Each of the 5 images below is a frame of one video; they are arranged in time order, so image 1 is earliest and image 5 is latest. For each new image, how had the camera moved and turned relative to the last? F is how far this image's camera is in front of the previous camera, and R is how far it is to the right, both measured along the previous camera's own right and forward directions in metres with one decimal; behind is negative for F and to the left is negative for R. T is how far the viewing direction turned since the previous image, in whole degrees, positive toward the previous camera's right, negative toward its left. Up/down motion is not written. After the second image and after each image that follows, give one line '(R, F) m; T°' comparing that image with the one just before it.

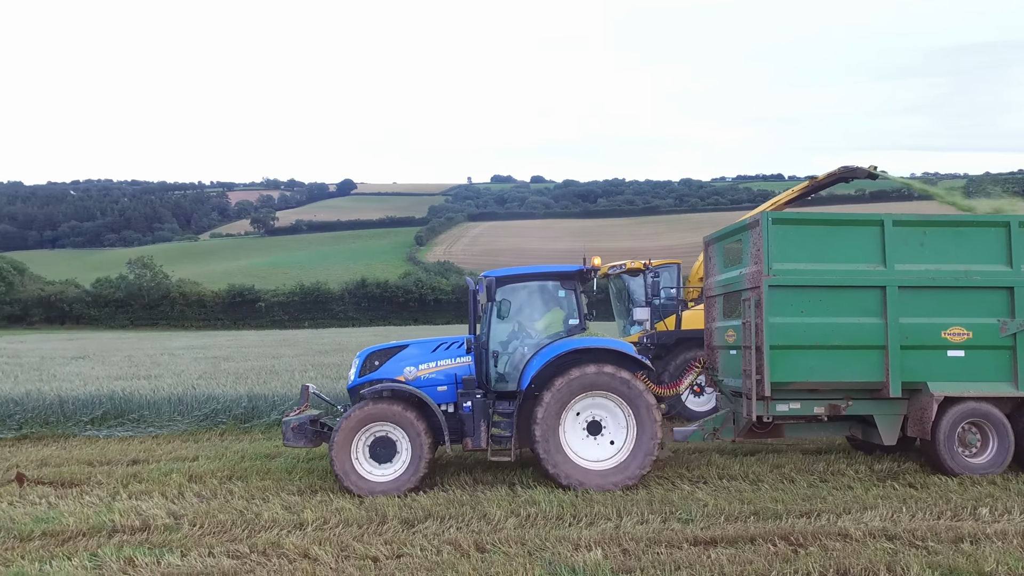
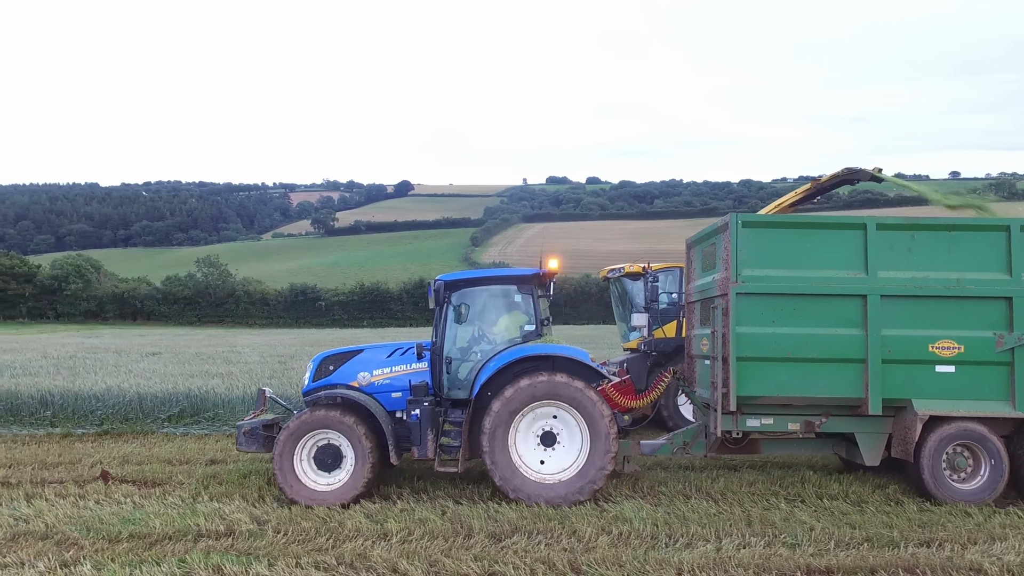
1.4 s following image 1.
(-0.2, +0.2) m; -4°
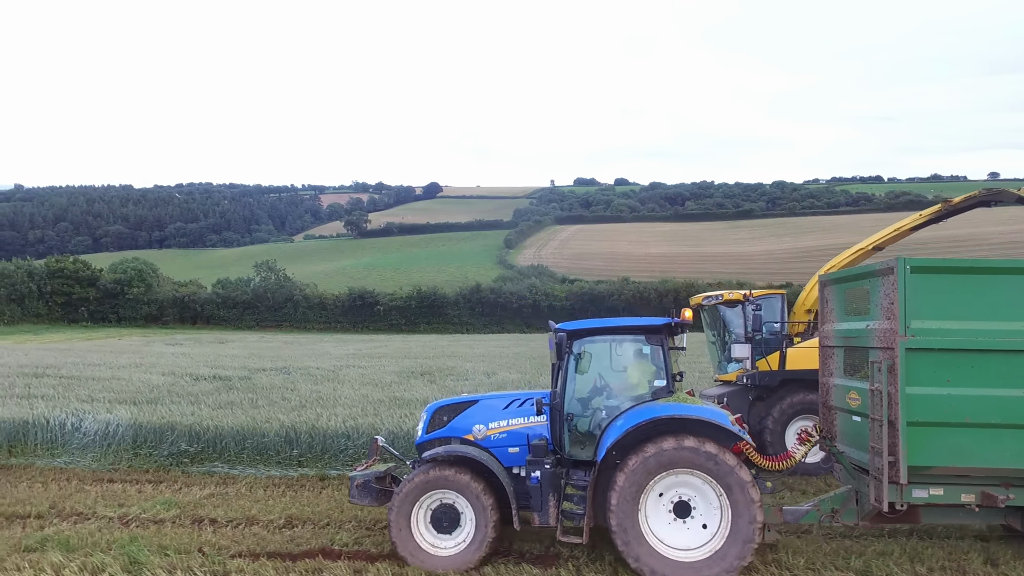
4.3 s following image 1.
(-2.5, +0.6) m; -2°
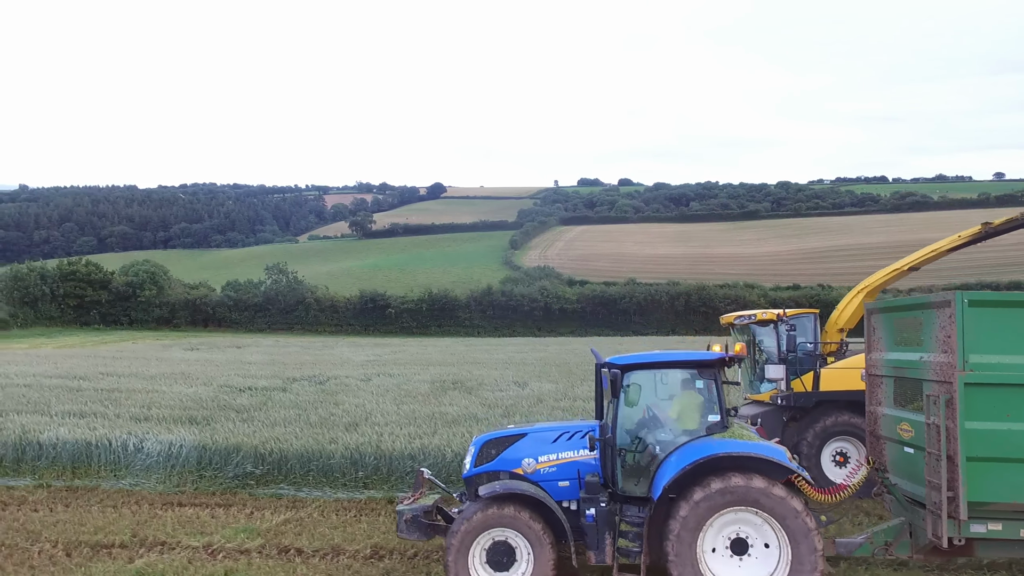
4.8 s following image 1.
(-0.6, +0.1) m; 0°
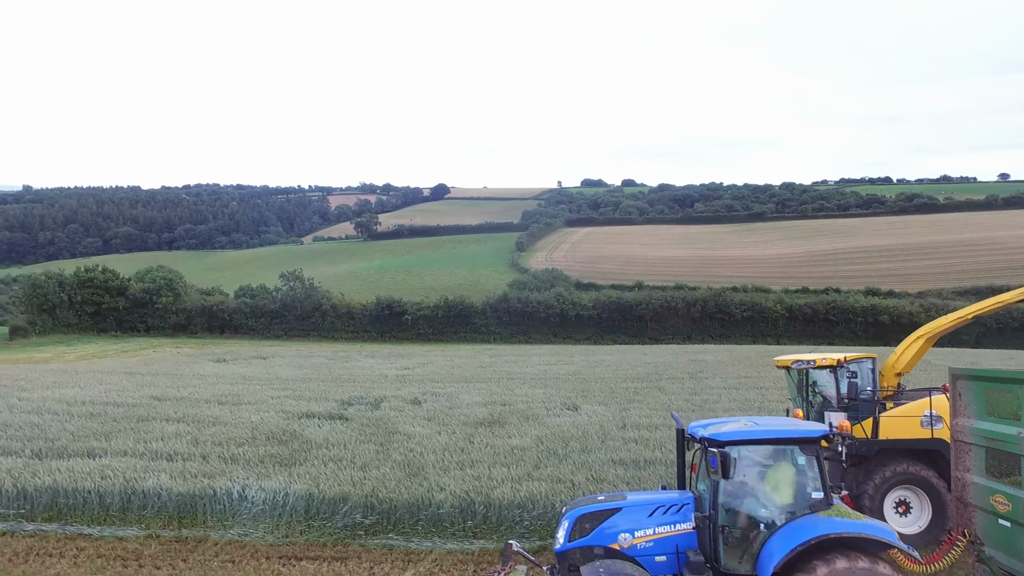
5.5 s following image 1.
(-1.0, 0.0) m; 0°
